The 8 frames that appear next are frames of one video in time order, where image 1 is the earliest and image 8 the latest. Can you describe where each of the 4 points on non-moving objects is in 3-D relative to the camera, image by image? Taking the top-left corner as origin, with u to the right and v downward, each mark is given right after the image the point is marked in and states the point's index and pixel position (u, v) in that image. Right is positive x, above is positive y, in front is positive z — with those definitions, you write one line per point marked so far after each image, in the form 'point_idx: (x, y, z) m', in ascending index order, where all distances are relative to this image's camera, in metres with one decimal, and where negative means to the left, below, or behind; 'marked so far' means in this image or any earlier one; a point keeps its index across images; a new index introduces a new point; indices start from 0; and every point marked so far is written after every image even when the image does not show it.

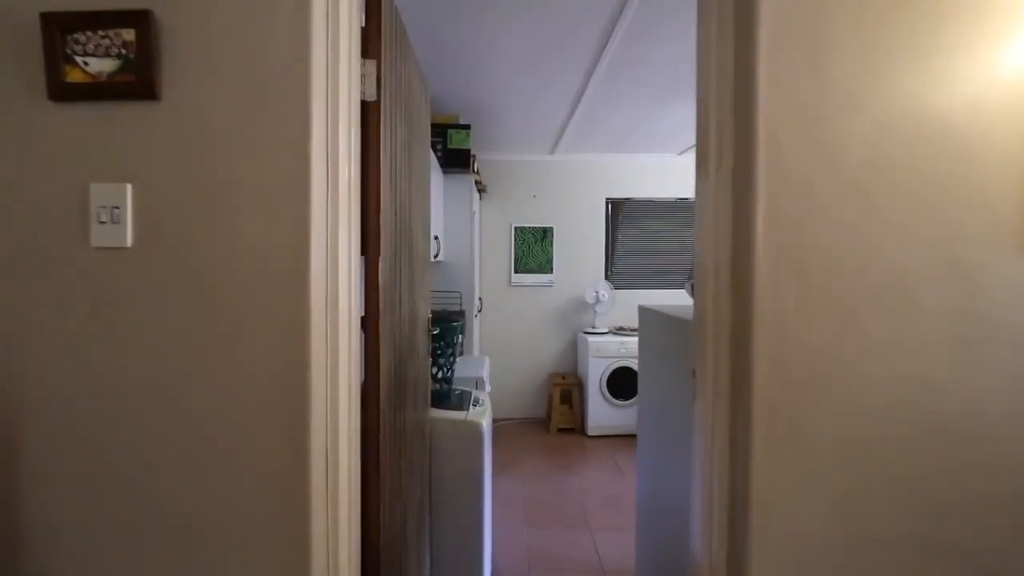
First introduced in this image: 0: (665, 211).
0: (+1.5, +0.8, +4.9) m
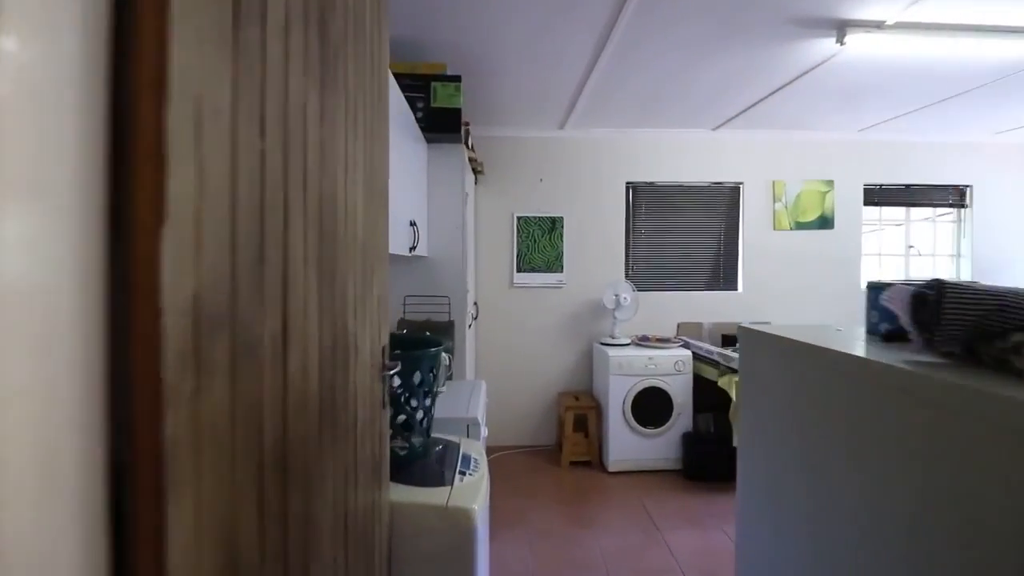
0: (+1.6, +0.8, +4.1) m
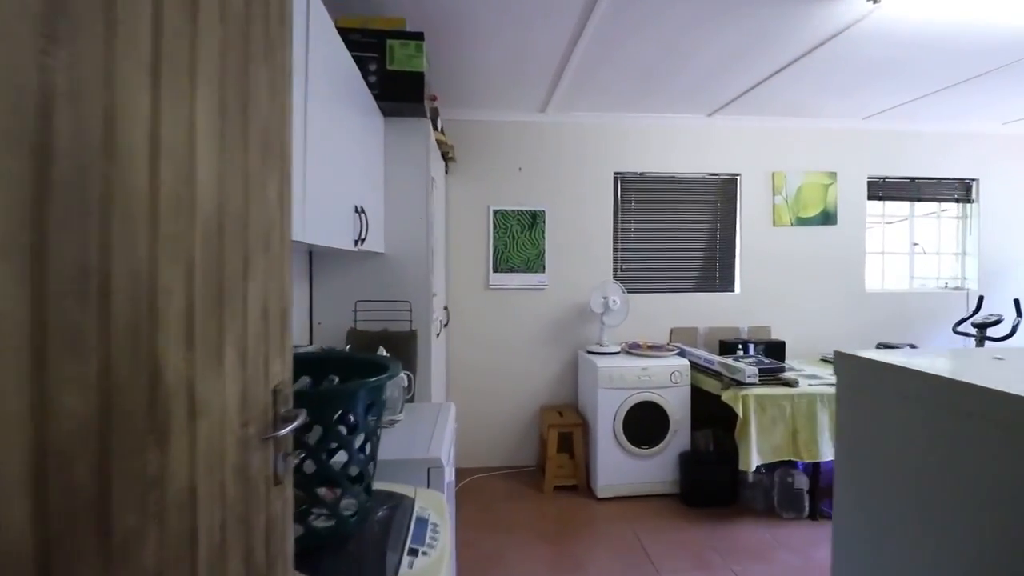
0: (+1.4, +0.7, +3.7) m
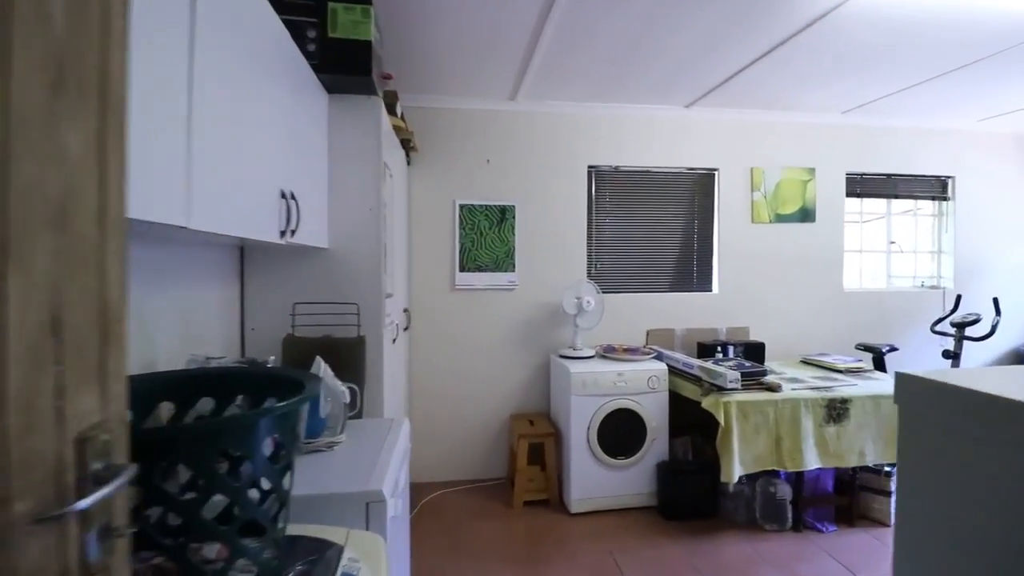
0: (+1.1, +0.7, +3.6) m
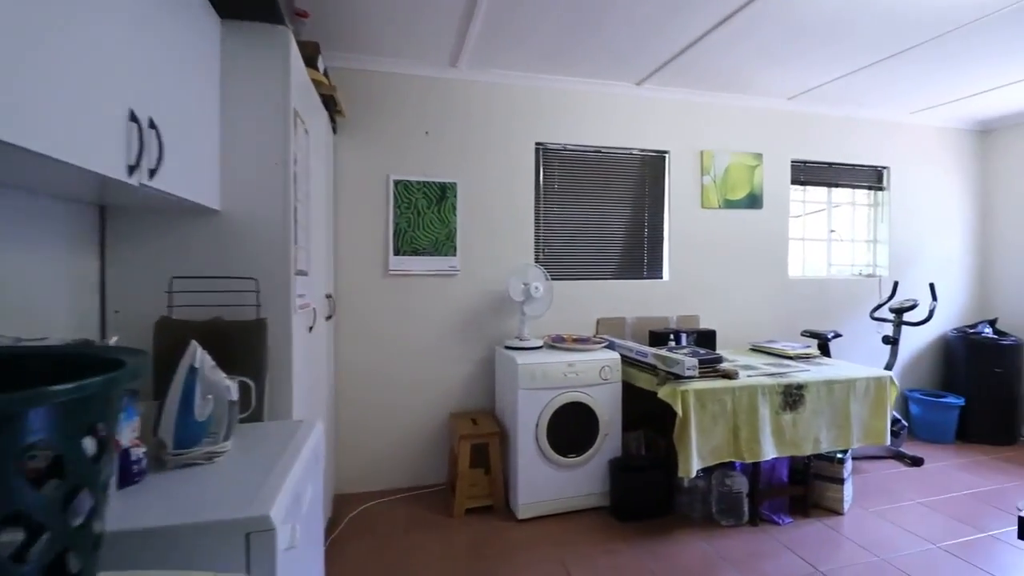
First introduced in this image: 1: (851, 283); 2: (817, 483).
0: (+0.7, +0.8, +3.4) m
1: (+2.7, 0.0, +3.8) m
2: (+1.7, -1.1, +2.7) m
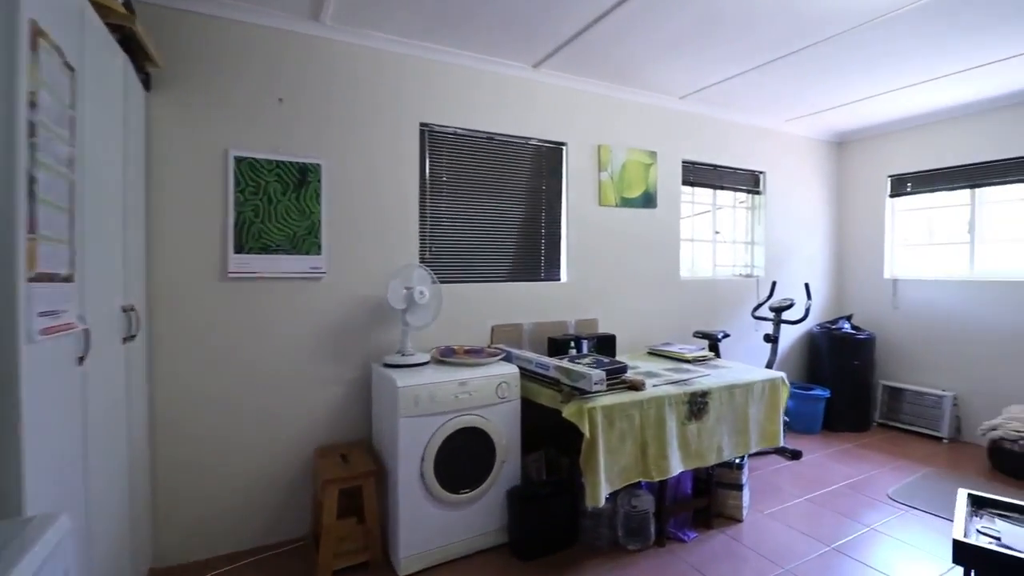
0: (0.0, +0.8, +3.0) m
1: (+1.8, 0.0, +3.9) m
2: (+1.1, -1.1, +2.6) m
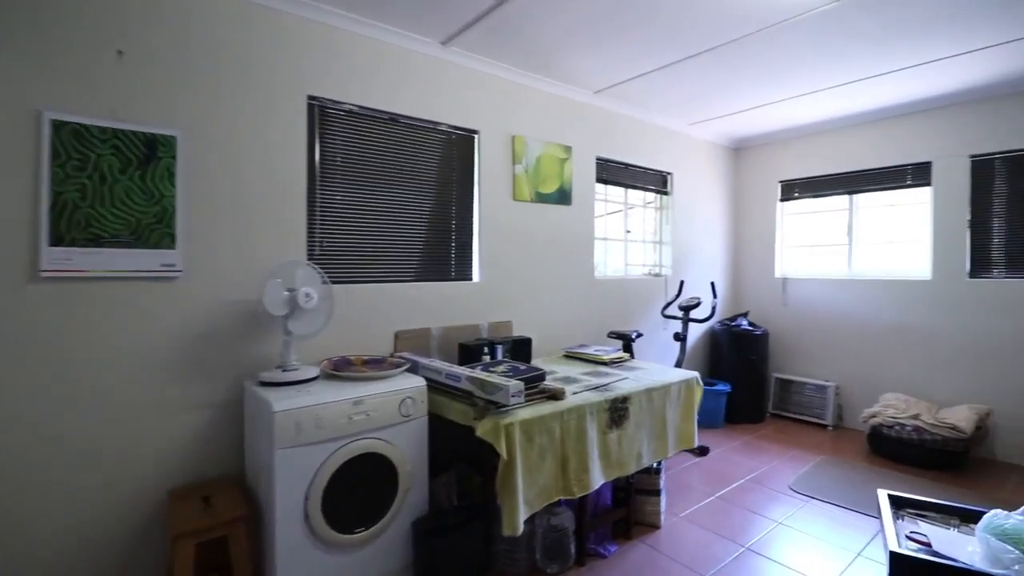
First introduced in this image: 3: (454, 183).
0: (-0.5, +0.8, +2.7) m
1: (+1.1, 0.0, +3.9) m
2: (+0.7, -1.1, +2.5) m
3: (-0.4, +0.6, +2.9) m
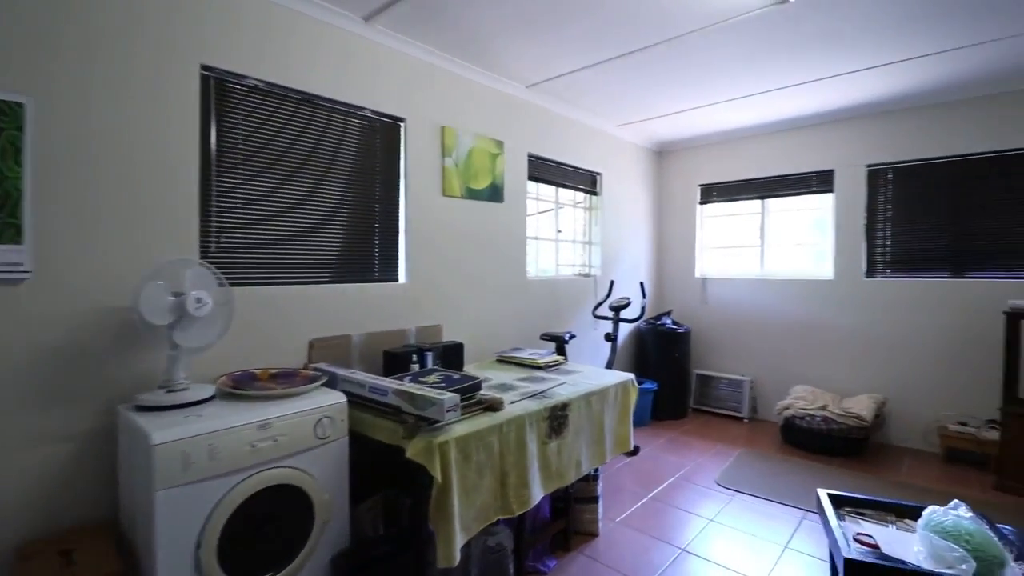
0: (-0.9, +0.8, +2.5) m
1: (+0.5, 0.0, +3.9) m
2: (+0.3, -1.1, +2.4) m
3: (-0.7, +0.6, +2.6) m
